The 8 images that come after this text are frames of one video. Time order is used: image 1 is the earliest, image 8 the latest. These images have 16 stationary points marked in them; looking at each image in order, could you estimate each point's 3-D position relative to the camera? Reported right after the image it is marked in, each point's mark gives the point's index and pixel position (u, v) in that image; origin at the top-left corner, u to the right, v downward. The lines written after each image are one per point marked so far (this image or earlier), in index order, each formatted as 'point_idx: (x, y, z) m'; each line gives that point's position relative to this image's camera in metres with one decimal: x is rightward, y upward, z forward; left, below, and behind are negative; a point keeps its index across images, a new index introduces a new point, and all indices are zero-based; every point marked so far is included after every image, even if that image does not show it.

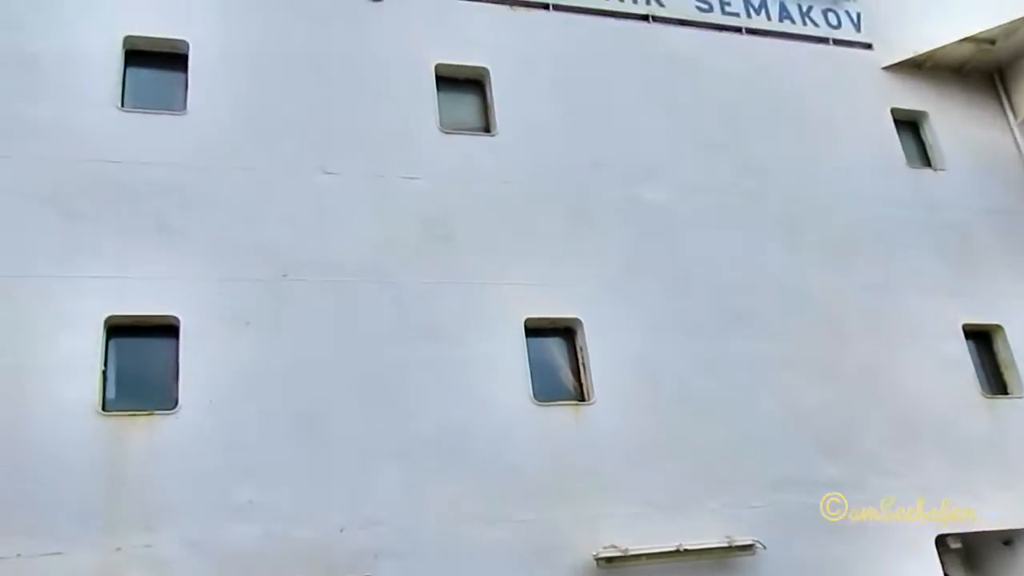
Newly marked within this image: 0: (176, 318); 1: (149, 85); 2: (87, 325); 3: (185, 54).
0: (-1.6, -0.1, +4.8) m
1: (-2.0, +1.1, +5.5) m
2: (-2.0, -0.2, +4.7) m
3: (-1.8, +1.3, +5.6) m
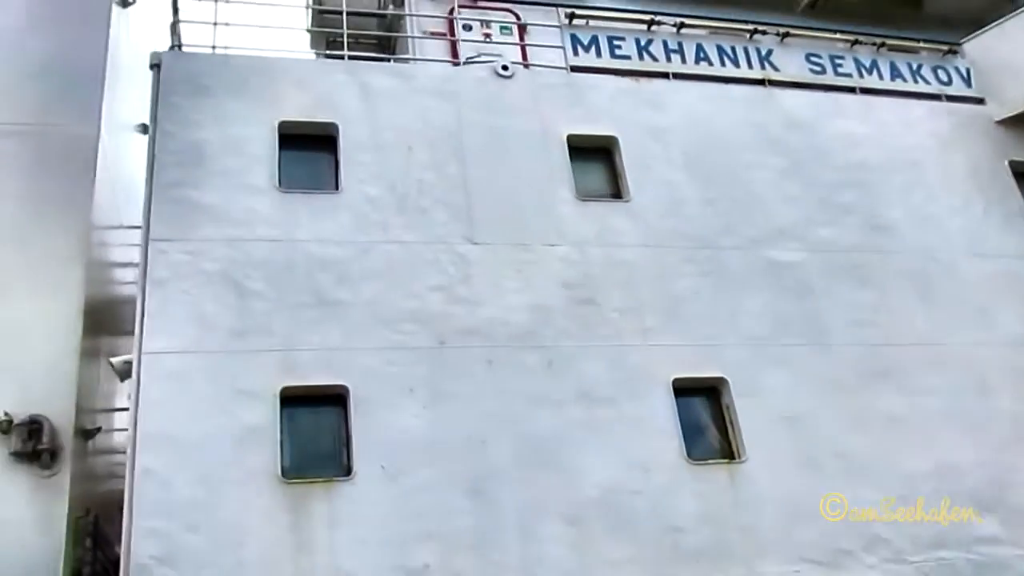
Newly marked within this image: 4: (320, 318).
0: (-0.8, -0.5, +5.0) m
1: (-1.2, +0.7, +5.8) m
2: (-1.2, -0.5, +4.9) m
3: (-1.0, +0.9, +5.9) m
4: (-1.0, -0.2, +5.1) m
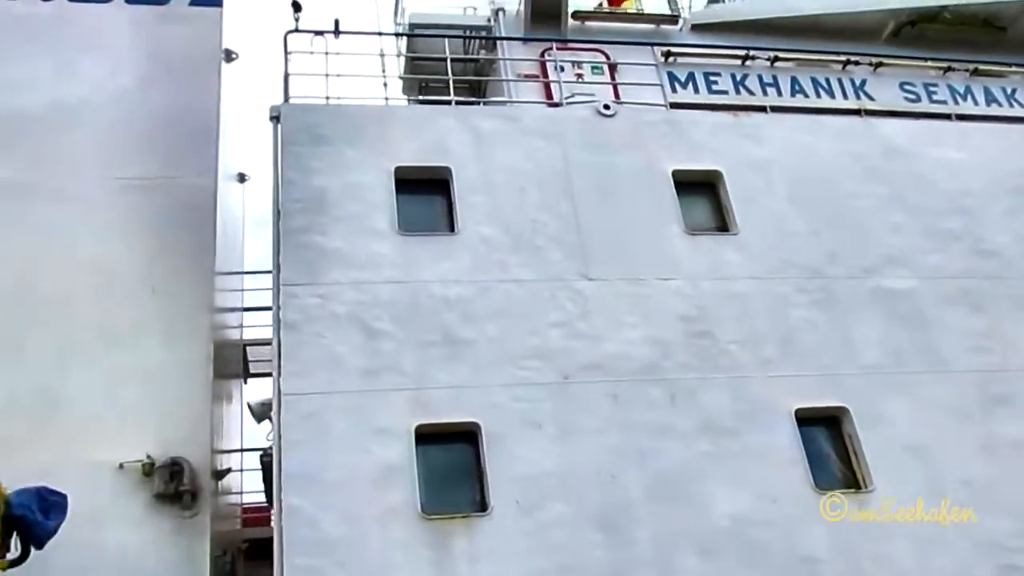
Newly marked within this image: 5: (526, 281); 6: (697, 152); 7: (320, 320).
0: (-0.2, -0.7, +5.1) m
1: (-0.6, +0.5, +6.0) m
2: (-0.6, -0.7, +5.0) m
3: (-0.4, +0.6, +6.1) m
4: (-0.3, -0.4, +5.3) m
5: (+0.1, 0.0, +5.7) m
6: (+1.2, +0.9, +6.5) m
7: (-1.0, -0.2, +5.3) m
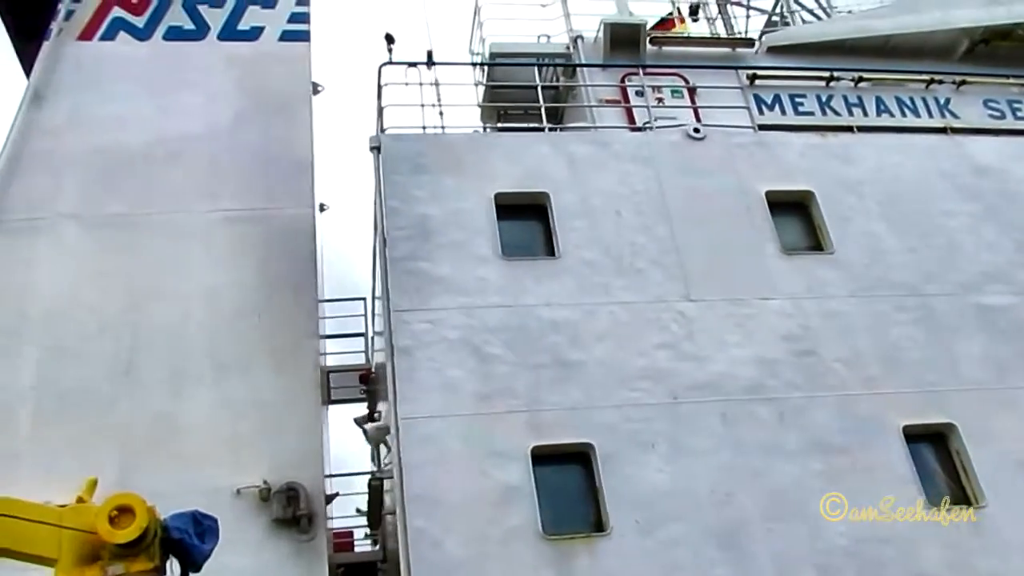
0: (+0.4, -0.8, +5.1) m
1: (0.0, +0.3, +6.1) m
2: (0.0, -0.8, +5.0) m
3: (+0.2, +0.5, +6.2) m
4: (+0.3, -0.5, +5.3) m
5: (+0.7, -0.1, +5.7) m
6: (+1.8, +0.7, +6.5) m
7: (-0.4, -0.3, +5.4) m
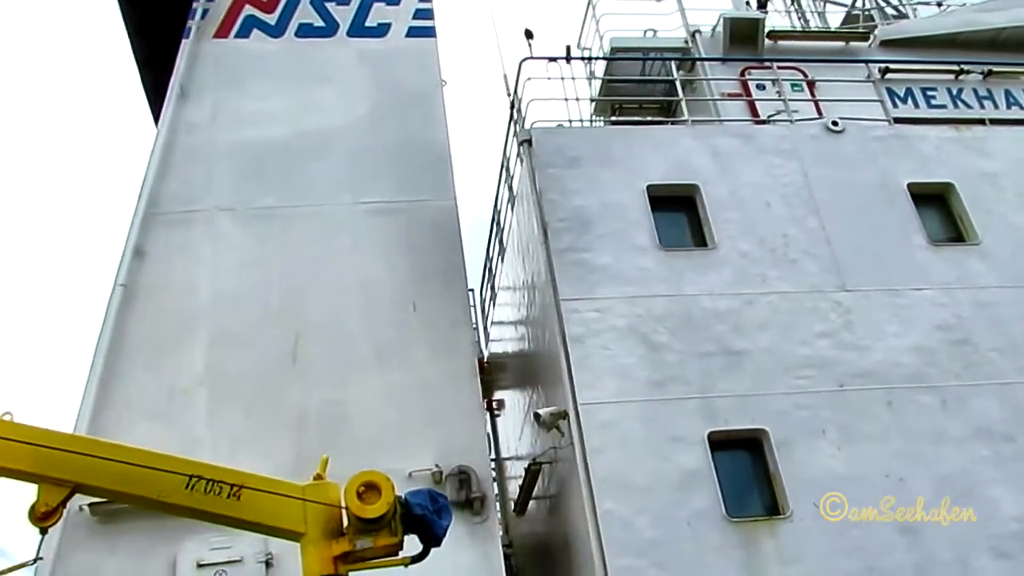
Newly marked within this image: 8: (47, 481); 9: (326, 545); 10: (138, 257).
0: (+1.3, -0.7, +5.3) m
1: (+1.0, +0.4, +6.2) m
2: (+0.9, -0.8, +5.2) m
3: (+1.1, +0.6, +6.3) m
4: (+1.2, -0.4, +5.5) m
5: (+1.6, 0.0, +5.8) m
6: (+2.7, +0.8, +6.6) m
7: (+0.5, -0.2, +5.5) m
8: (-1.8, -0.7, +3.9) m
9: (-0.7, -1.0, +3.9) m
10: (-2.3, +0.2, +6.3) m
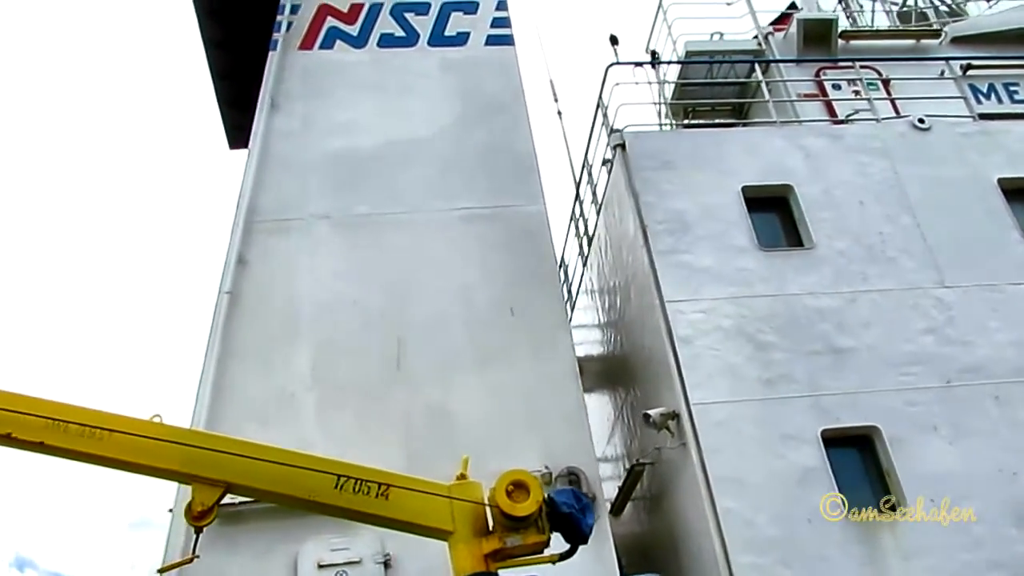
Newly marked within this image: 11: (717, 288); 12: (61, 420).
0: (+1.9, -0.7, +5.3) m
1: (+1.6, +0.4, +6.2) m
2: (+1.5, -0.8, +5.2) m
3: (+1.7, +0.6, +6.3) m
4: (+1.8, -0.4, +5.5) m
5: (+2.2, 0.0, +5.9) m
6: (+3.3, +0.8, +6.6) m
7: (+1.1, -0.2, +5.6) m
8: (-1.2, -0.8, +4.0) m
9: (-0.1, -1.0, +4.0) m
10: (-1.7, +0.1, +6.4) m
11: (+1.2, 0.0, +5.8) m
12: (-1.8, -0.5, +4.1) m
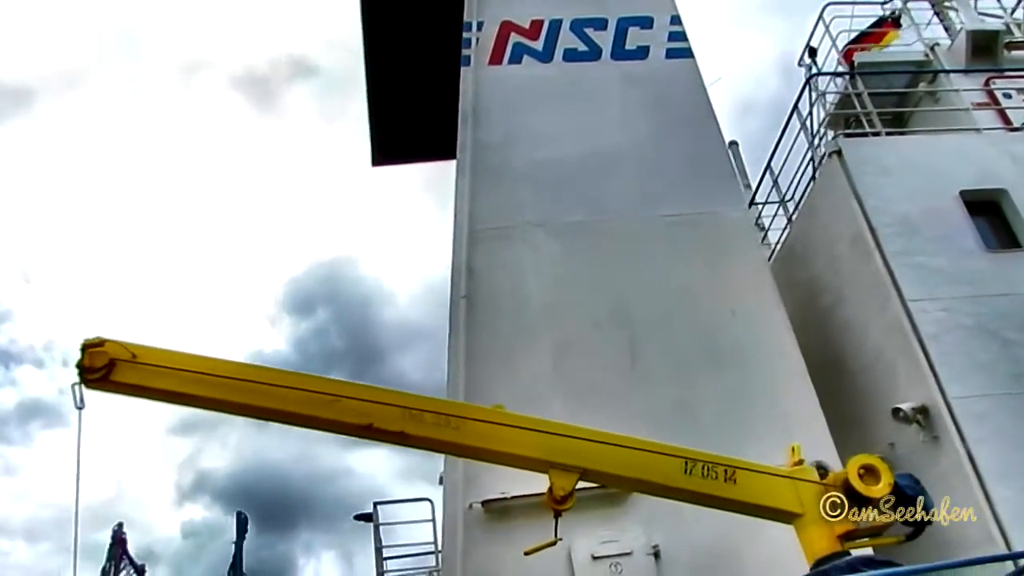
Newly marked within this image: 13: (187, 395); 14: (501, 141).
0: (+3.4, -0.7, +5.5) m
1: (+3.0, +0.4, +6.4) m
2: (+3.0, -0.8, +5.4) m
3: (+3.2, +0.6, +6.5) m
4: (+3.2, -0.4, +5.7) m
5: (+3.6, 0.0, +6.1) m
6: (+4.8, +0.8, +6.8) m
7: (+2.5, -0.2, +5.8) m
8: (+0.2, -0.8, +4.2) m
9: (+1.3, -1.0, +4.1) m
10: (-0.3, +0.1, +6.7) m
11: (+2.6, 0.0, +6.0) m
12: (-0.4, -0.5, +4.3) m
13: (-1.4, -0.5, +4.4) m
14: (-0.1, +1.1, +7.5) m
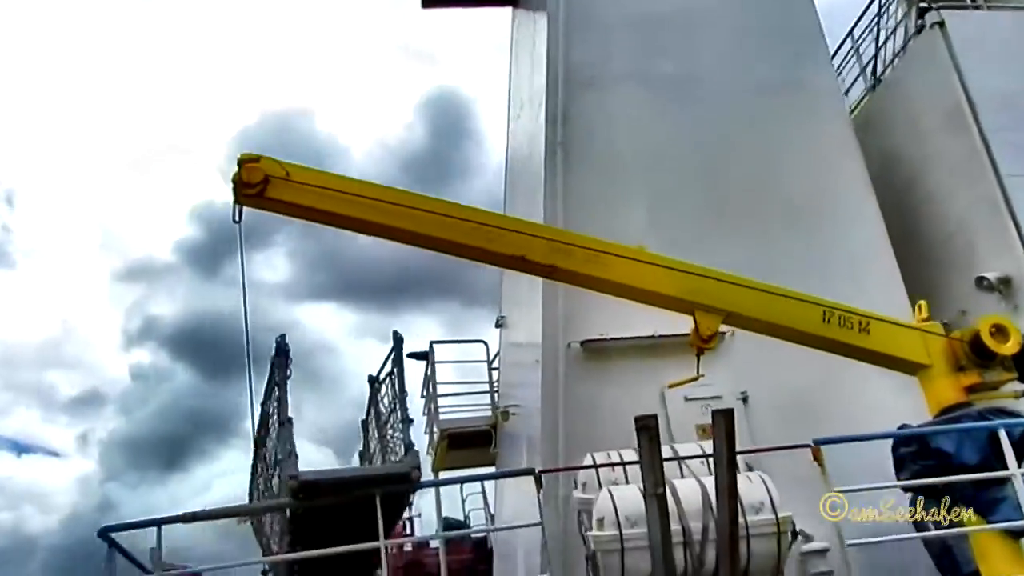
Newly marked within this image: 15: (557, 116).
0: (+4.0, -0.1, +5.8) m
1: (+3.6, +1.2, +6.5) m
2: (+3.6, -0.1, +5.7) m
3: (+3.8, +1.3, +6.6) m
4: (+3.8, +0.3, +5.9) m
5: (+4.3, +0.7, +6.2) m
6: (+5.4, +1.6, +6.9) m
7: (+3.2, +0.5, +5.9) m
8: (+0.8, -0.1, +4.4) m
9: (+1.9, -0.4, +4.4) m
10: (+0.4, +1.1, +6.7) m
11: (+3.2, +0.8, +6.1) m
12: (+0.2, +0.2, +4.5) m
13: (-0.7, +0.3, +4.4) m
14: (+0.6, +2.2, +7.3) m
15: (+0.3, +1.2, +6.7) m
